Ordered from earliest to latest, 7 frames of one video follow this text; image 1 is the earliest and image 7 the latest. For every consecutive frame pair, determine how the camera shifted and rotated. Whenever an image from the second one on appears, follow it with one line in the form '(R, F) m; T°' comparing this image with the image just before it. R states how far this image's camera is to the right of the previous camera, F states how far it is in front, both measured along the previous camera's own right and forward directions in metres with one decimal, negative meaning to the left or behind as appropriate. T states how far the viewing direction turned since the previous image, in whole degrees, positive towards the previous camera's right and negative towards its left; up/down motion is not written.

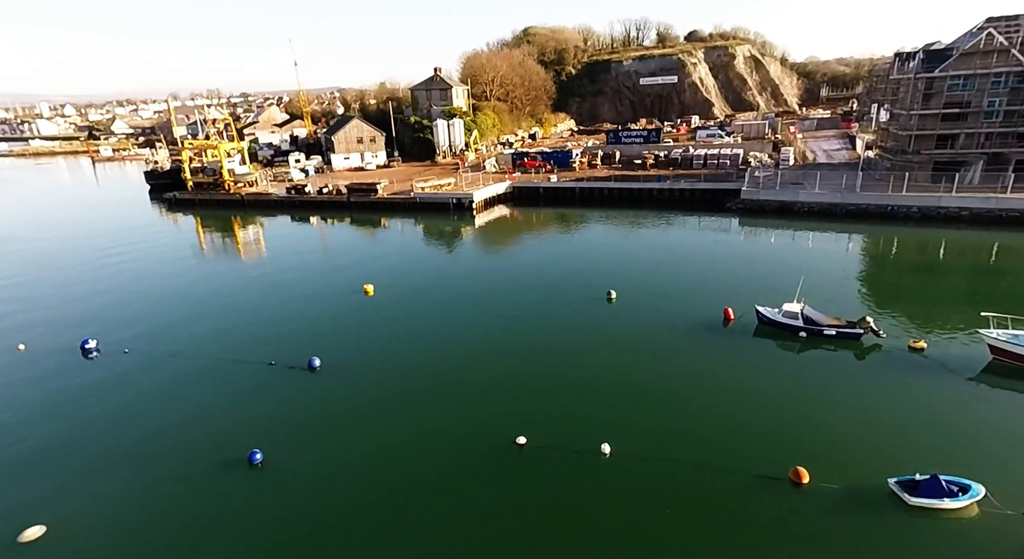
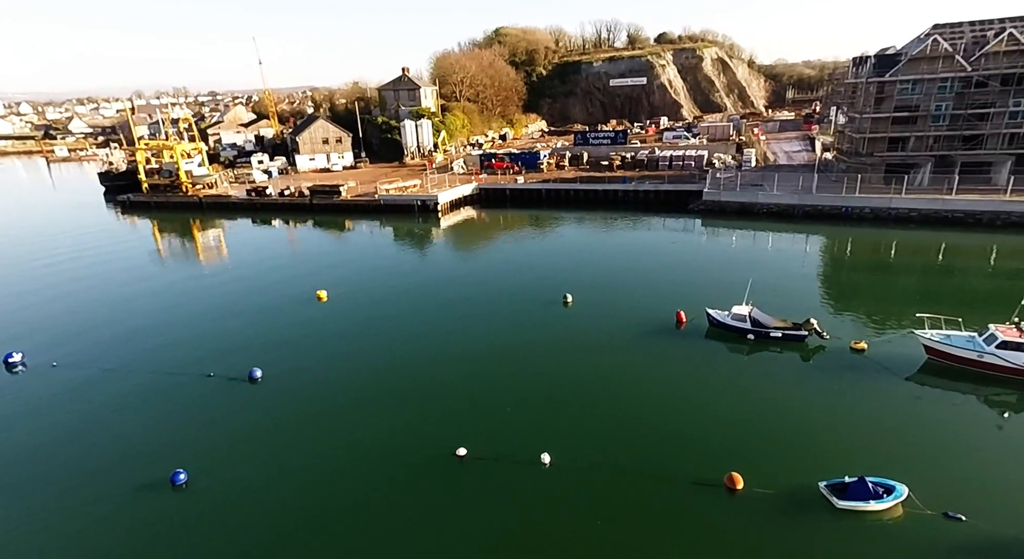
(+0.6, +0.1) m; +2°
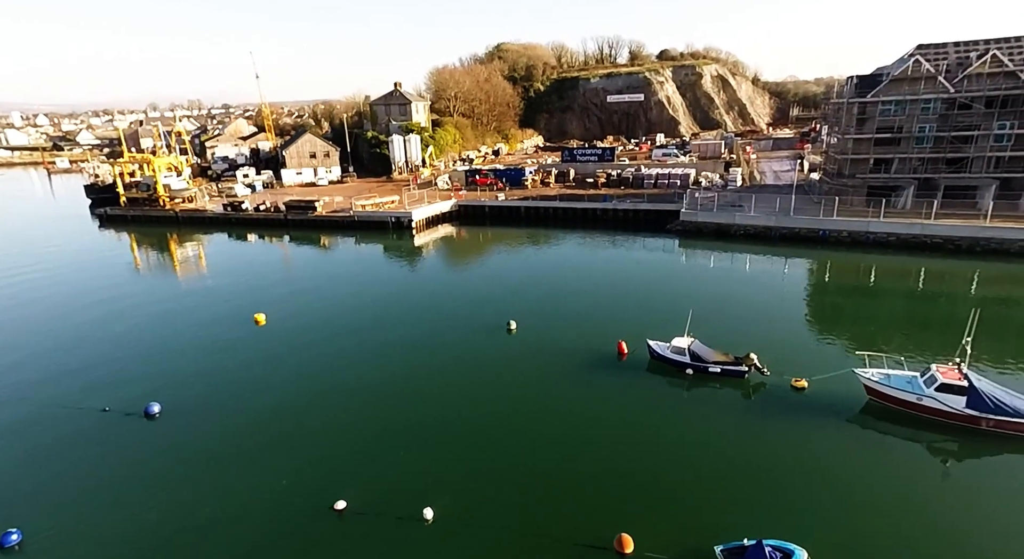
(+1.9, +0.7) m; -1°
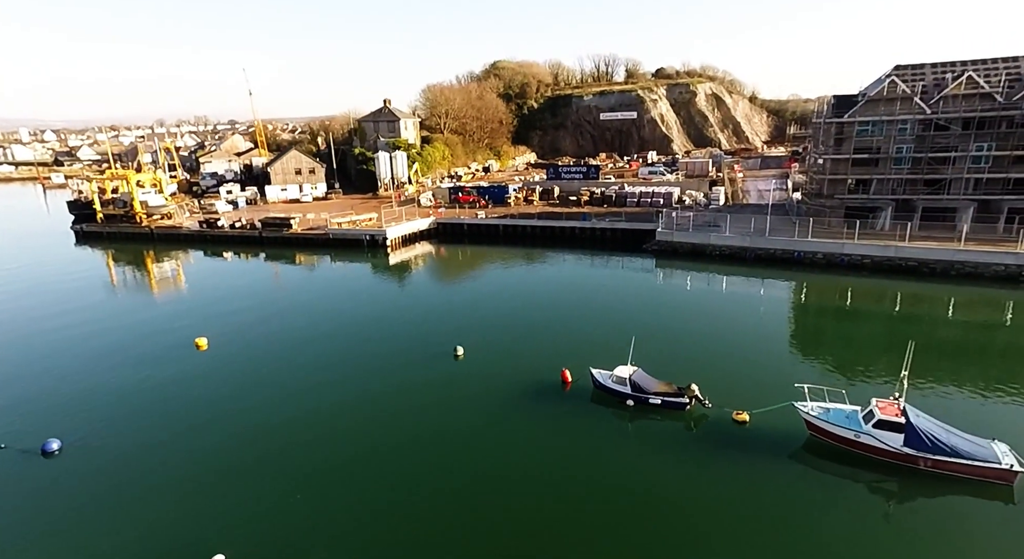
(+1.6, +0.5) m; 0°
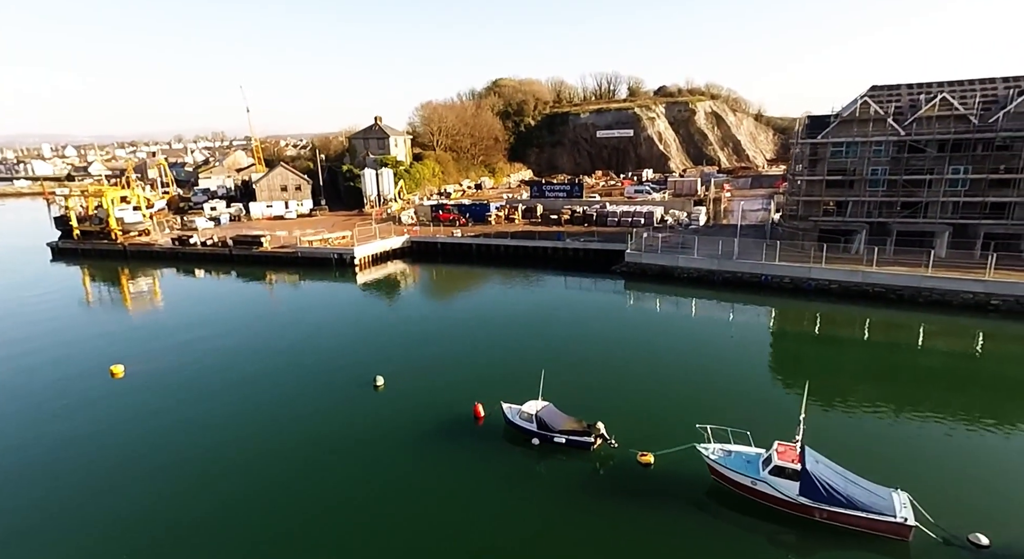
(+2.4, +0.6) m; -1°
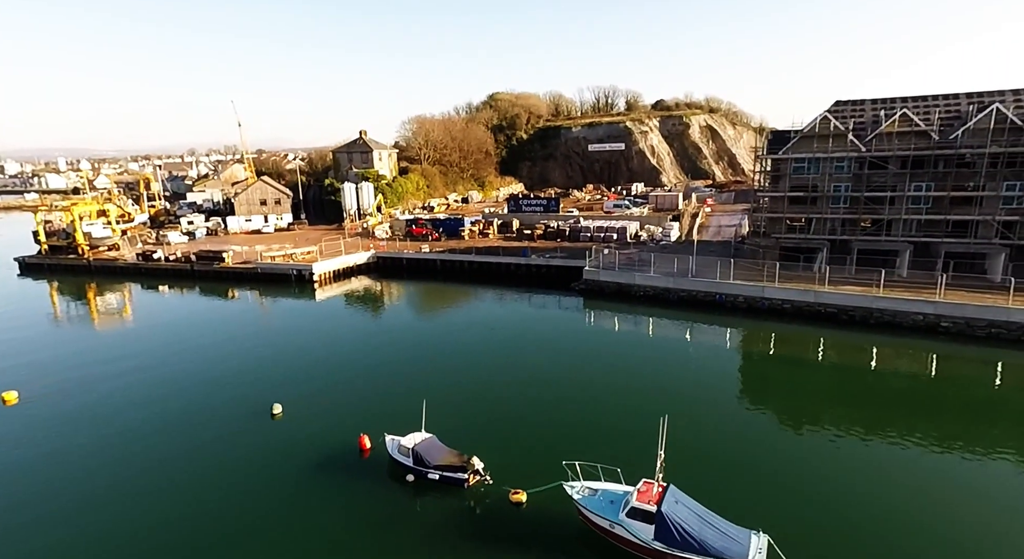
(+2.8, +0.5) m; -1°
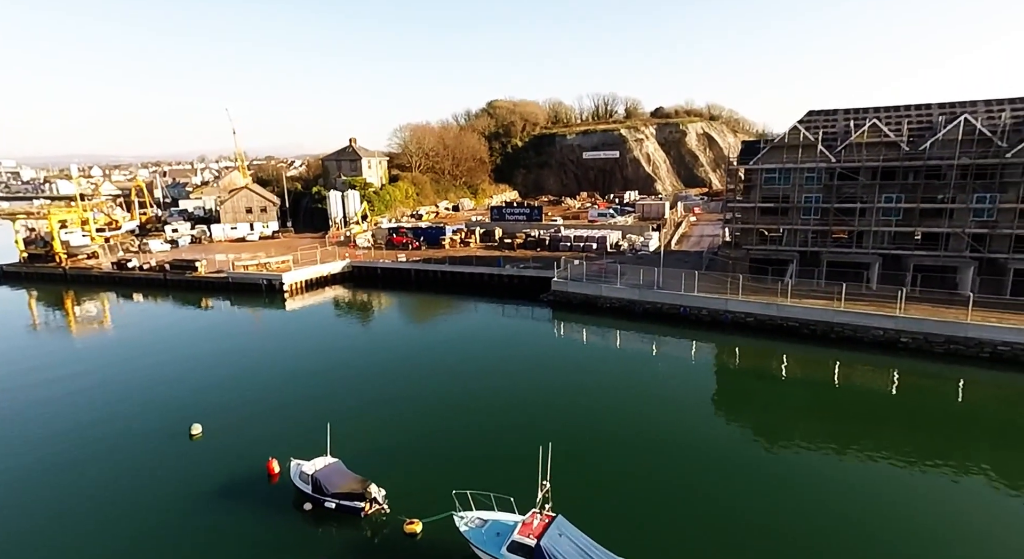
(+2.1, +0.3) m; -1°
